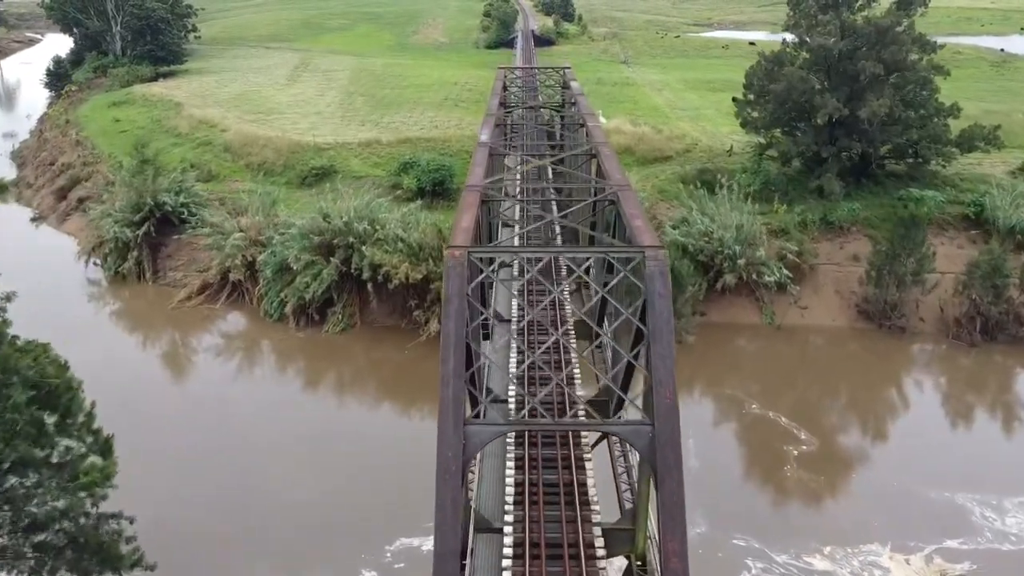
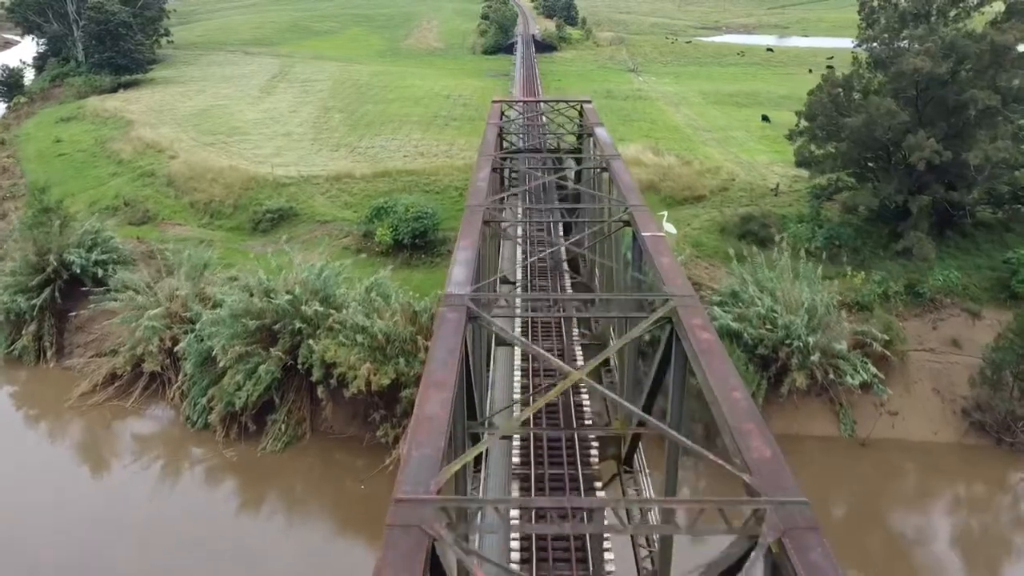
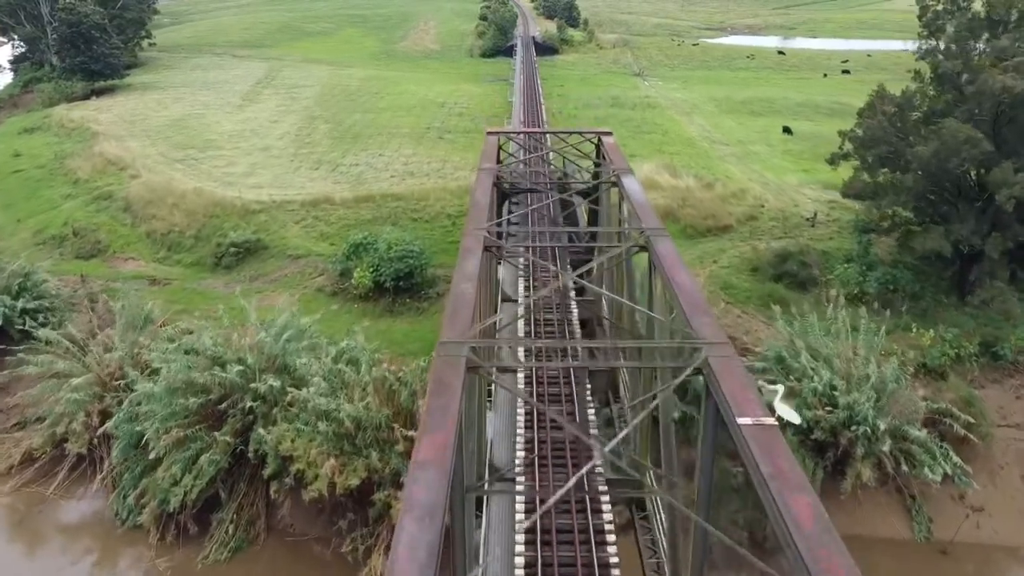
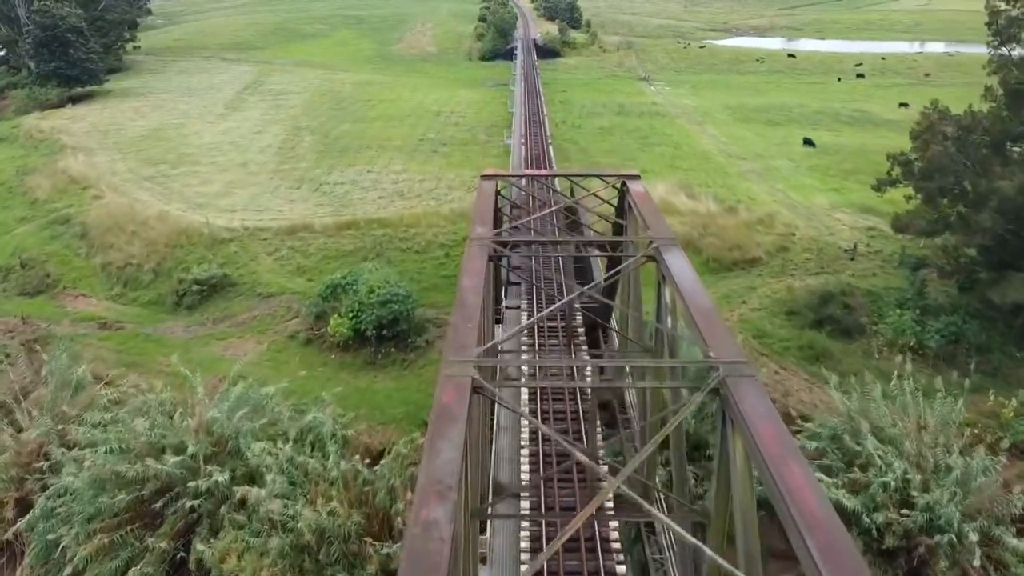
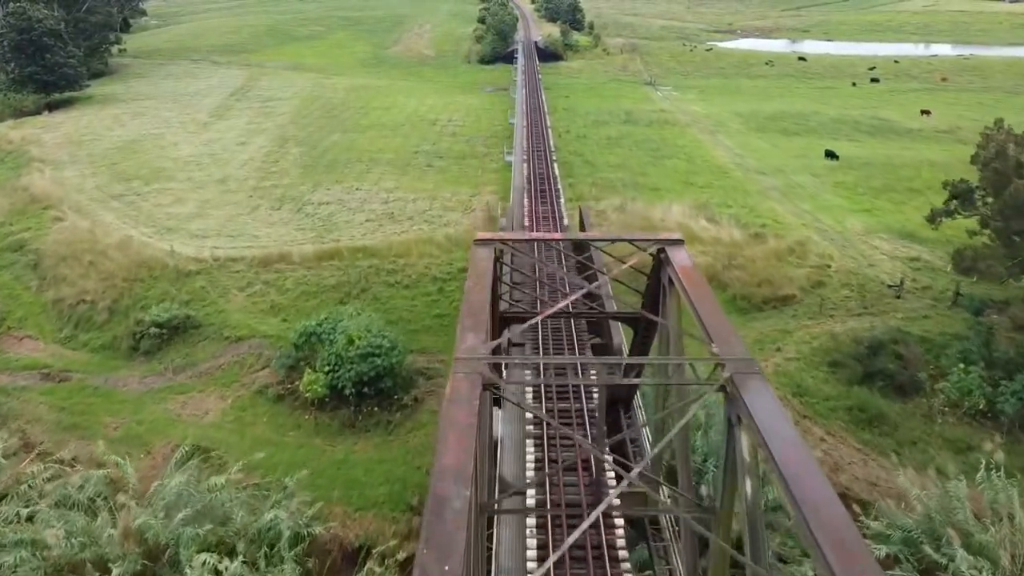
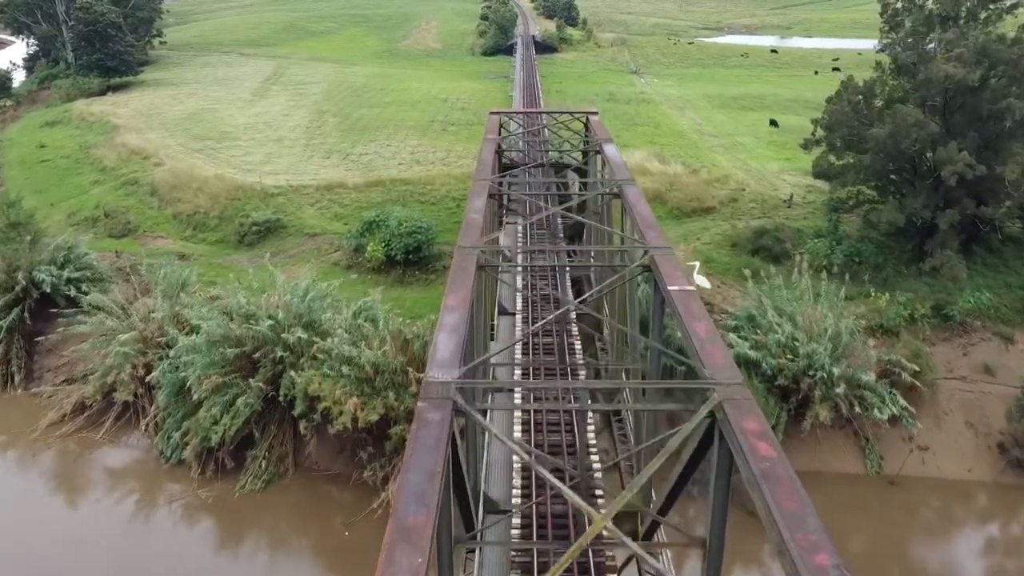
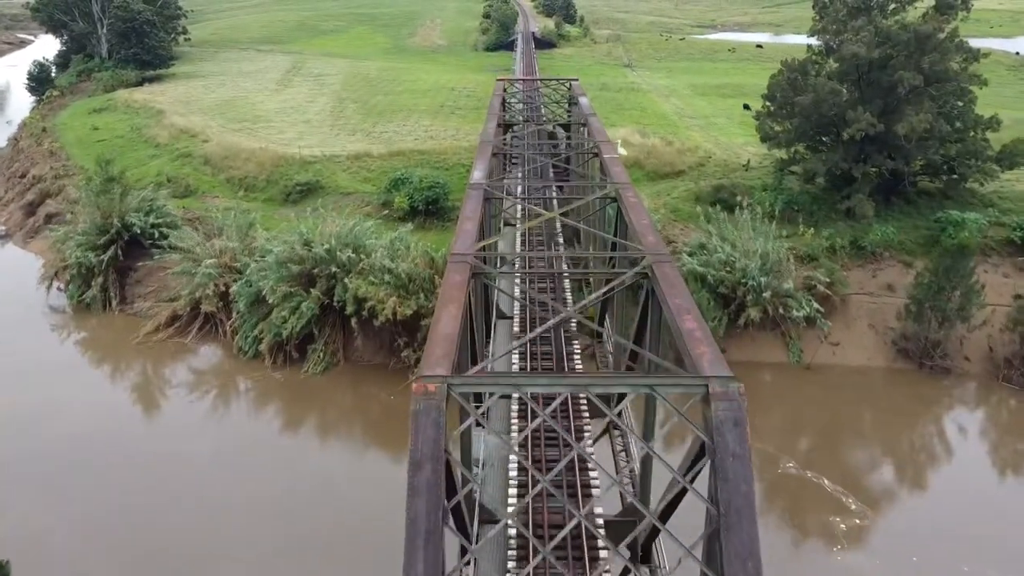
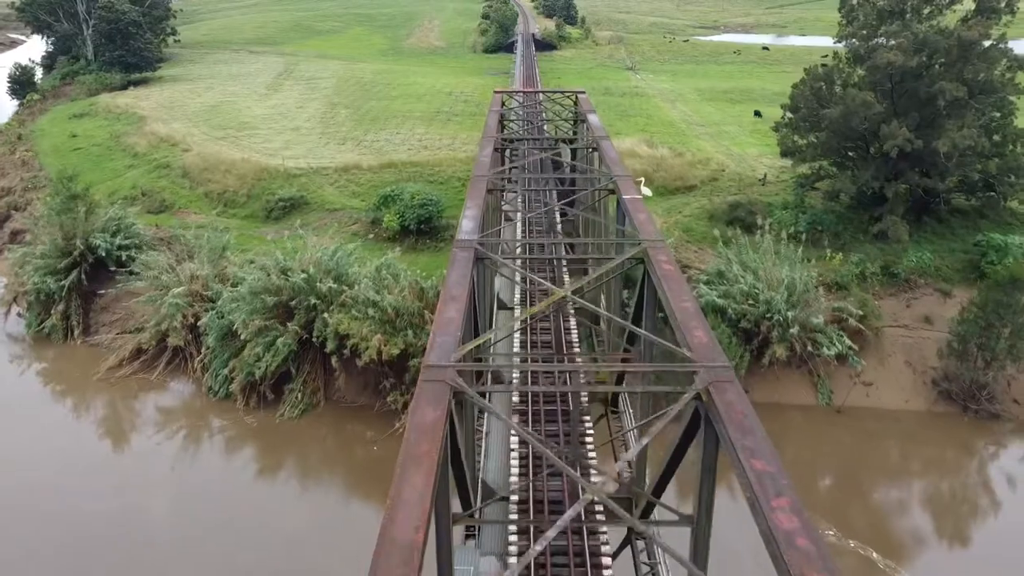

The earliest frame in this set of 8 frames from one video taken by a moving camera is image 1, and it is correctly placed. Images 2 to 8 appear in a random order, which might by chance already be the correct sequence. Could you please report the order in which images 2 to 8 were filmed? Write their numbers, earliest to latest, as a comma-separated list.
7, 8, 2, 6, 3, 4, 5
